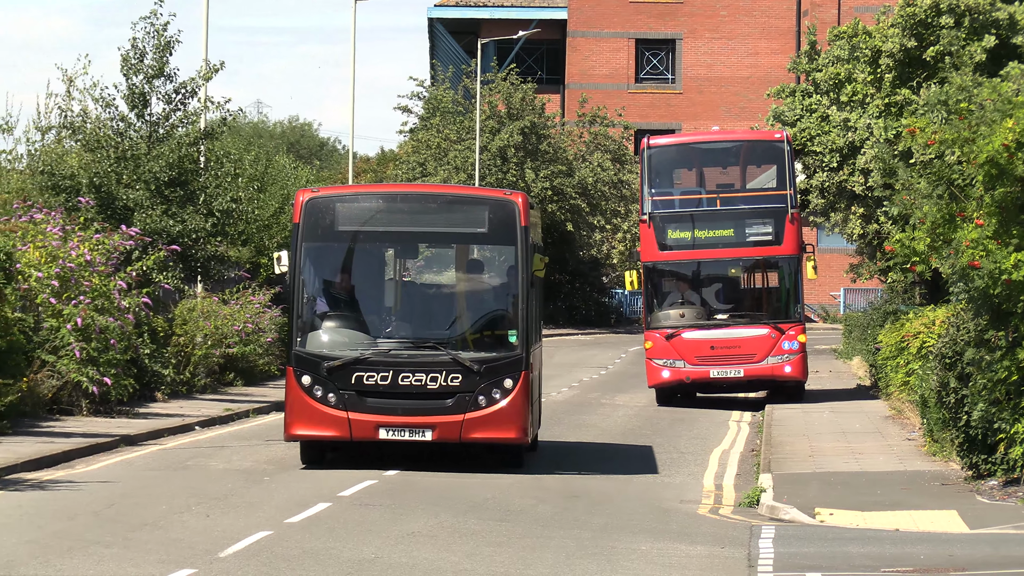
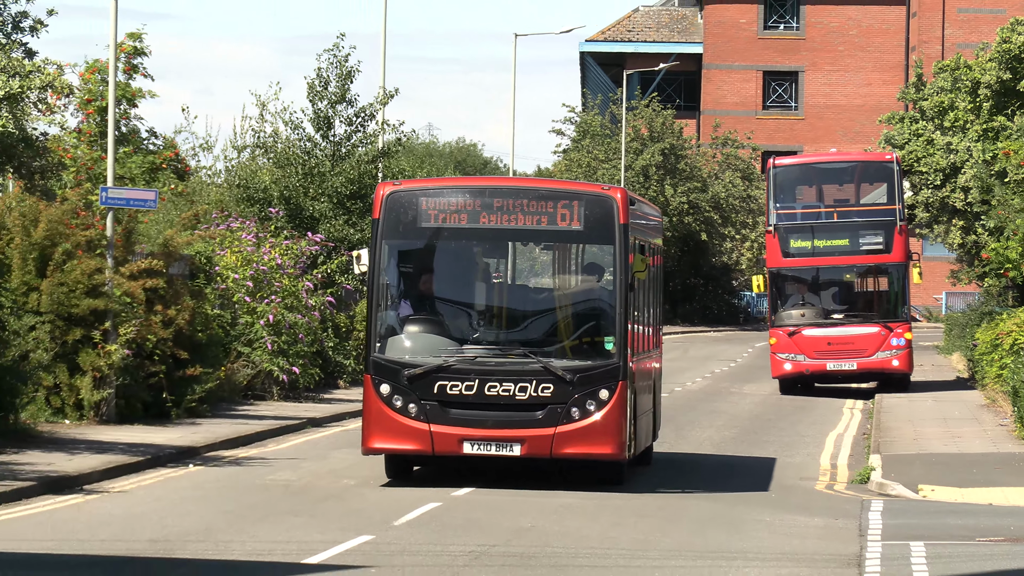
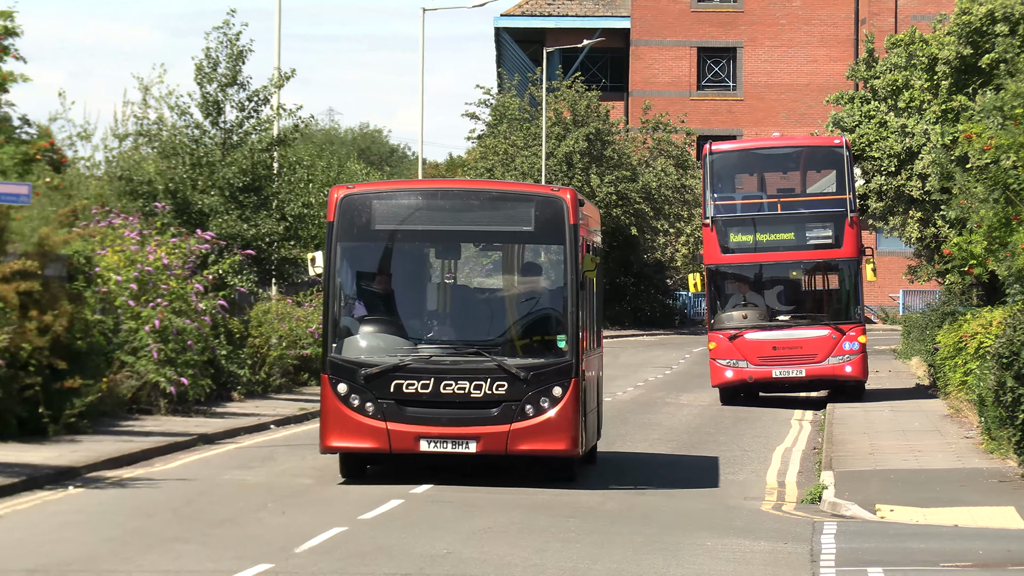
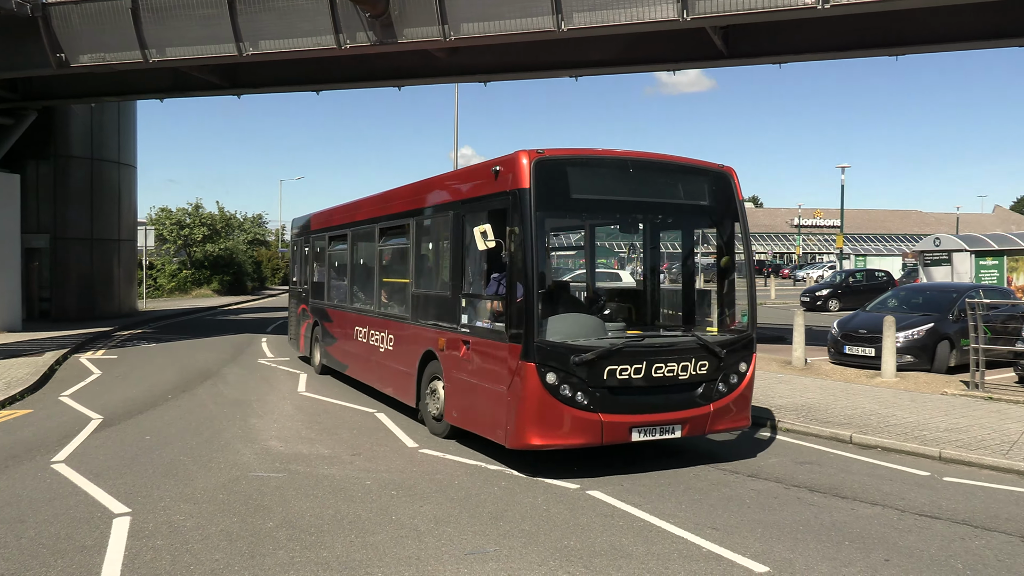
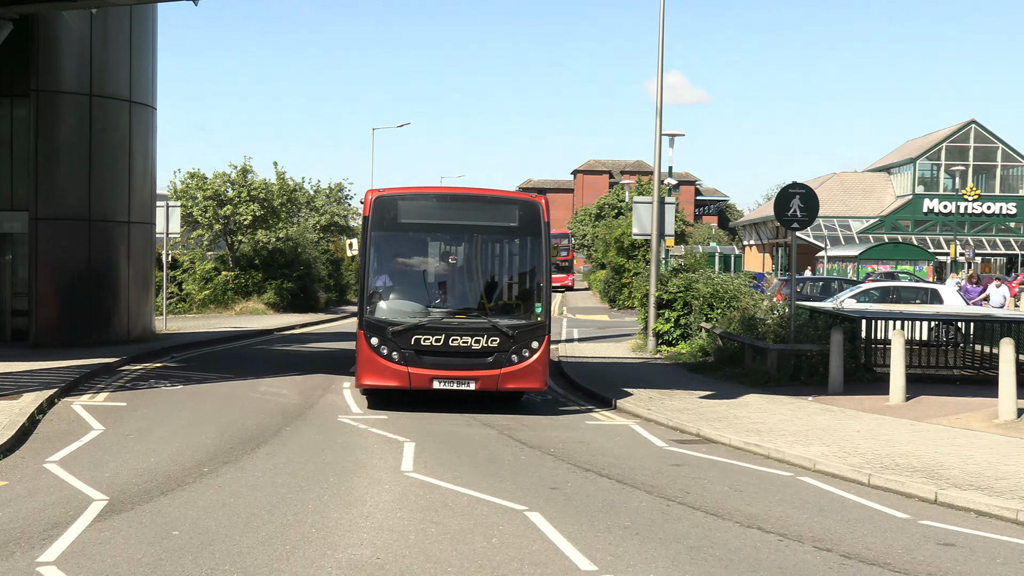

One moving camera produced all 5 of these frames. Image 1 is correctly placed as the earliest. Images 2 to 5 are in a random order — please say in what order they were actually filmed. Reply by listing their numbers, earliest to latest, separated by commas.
3, 2, 5, 4
